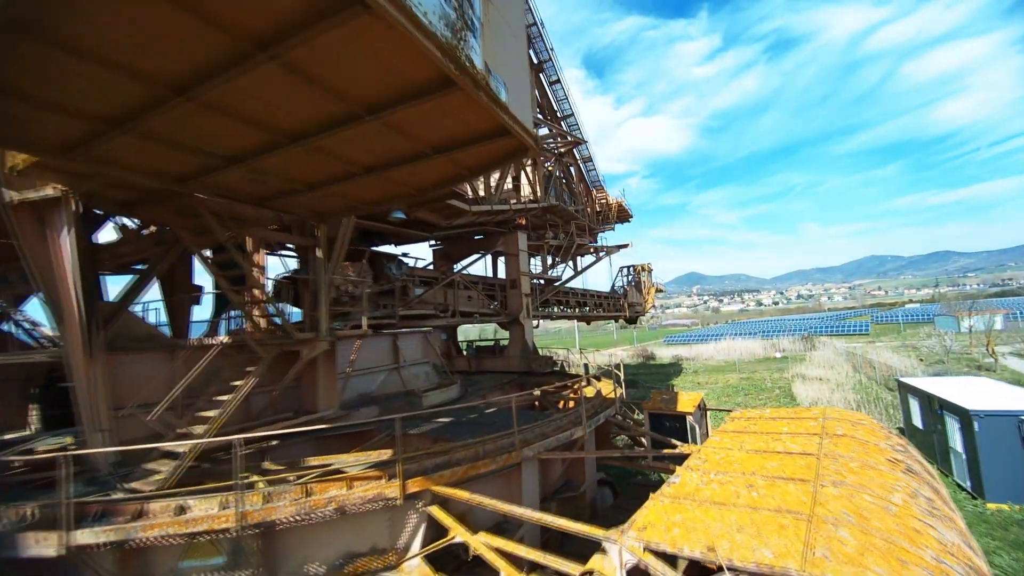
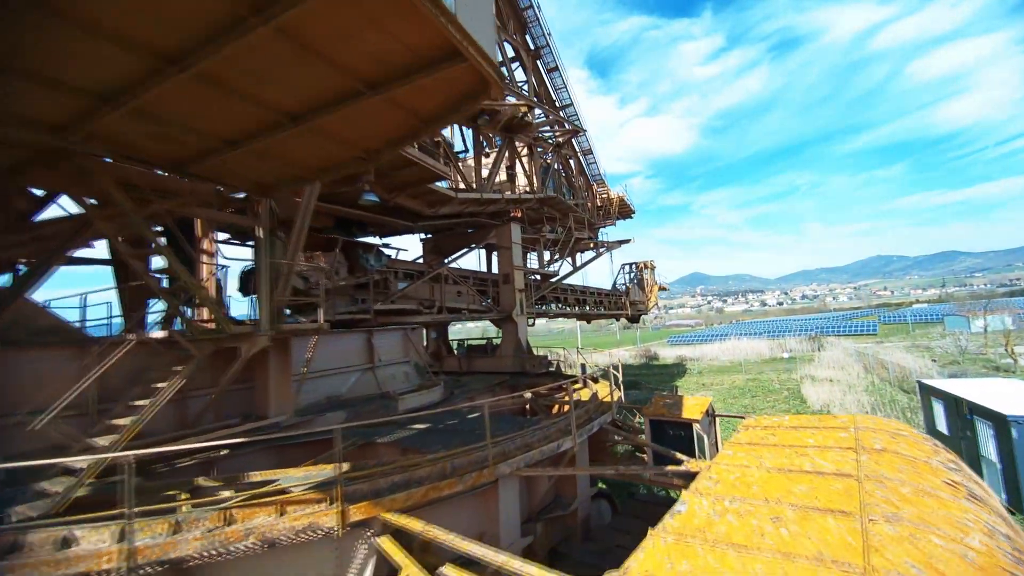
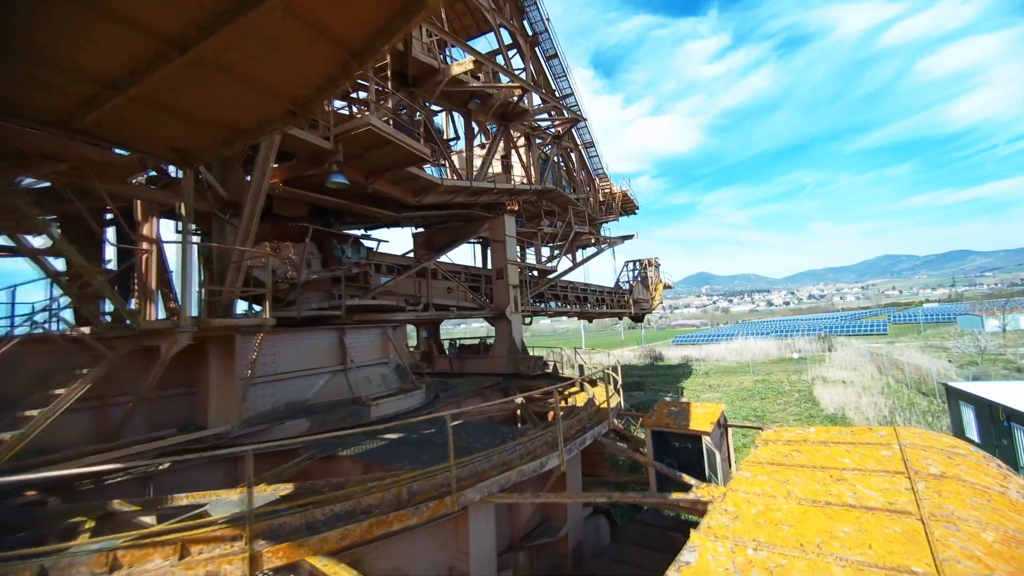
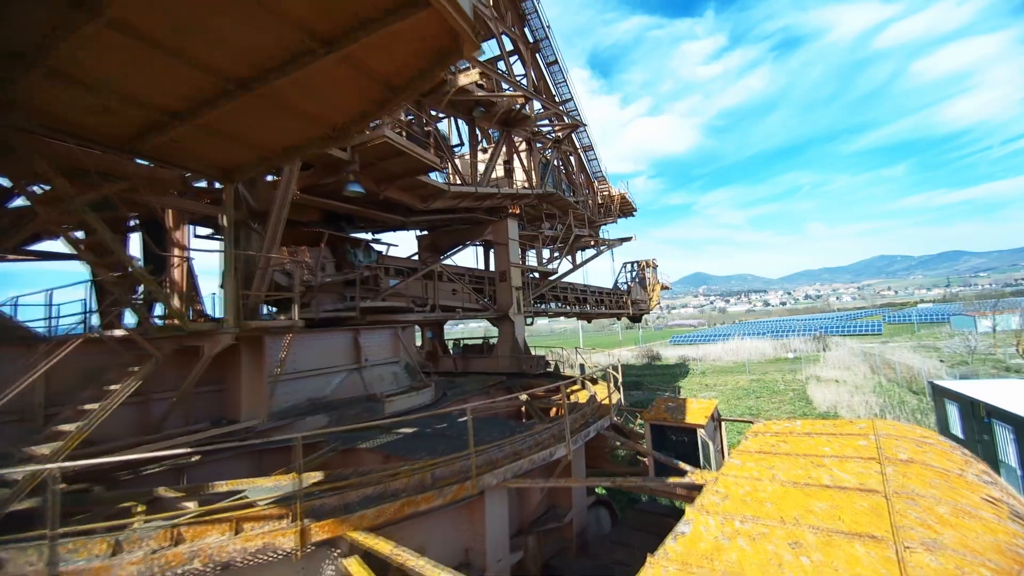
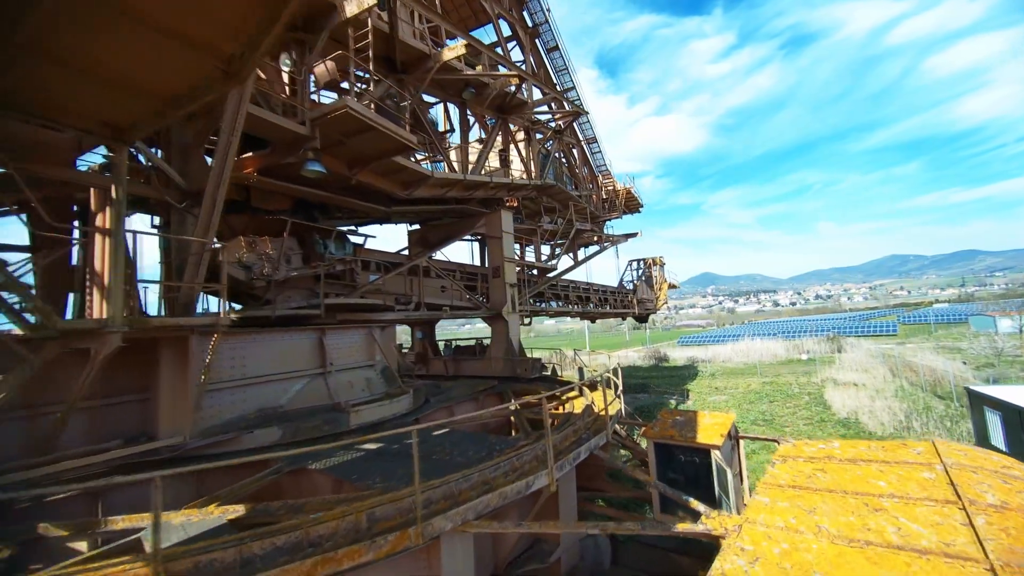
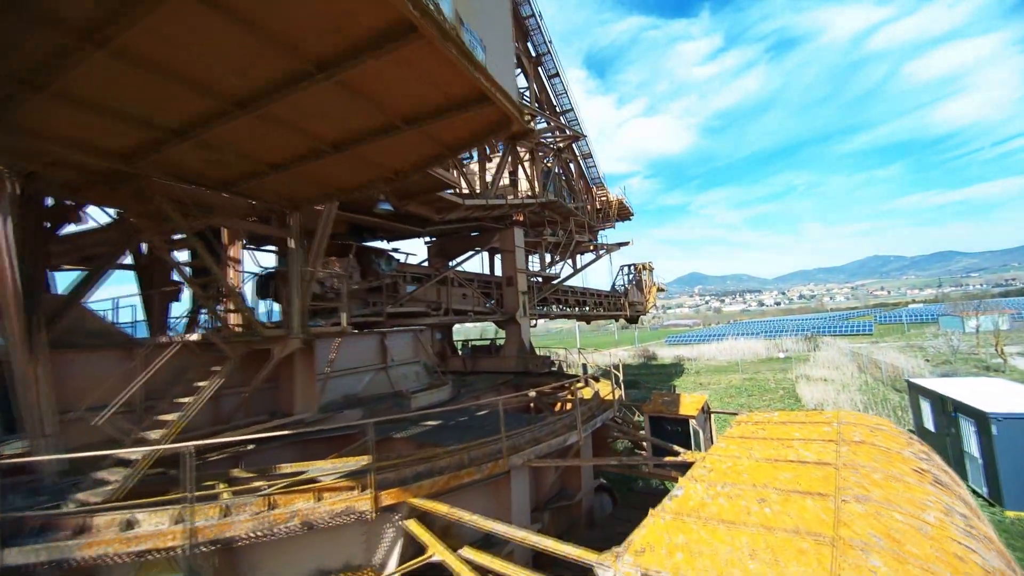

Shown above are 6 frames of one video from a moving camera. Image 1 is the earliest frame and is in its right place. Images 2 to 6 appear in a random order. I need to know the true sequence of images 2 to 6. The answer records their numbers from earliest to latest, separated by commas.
6, 2, 4, 3, 5
